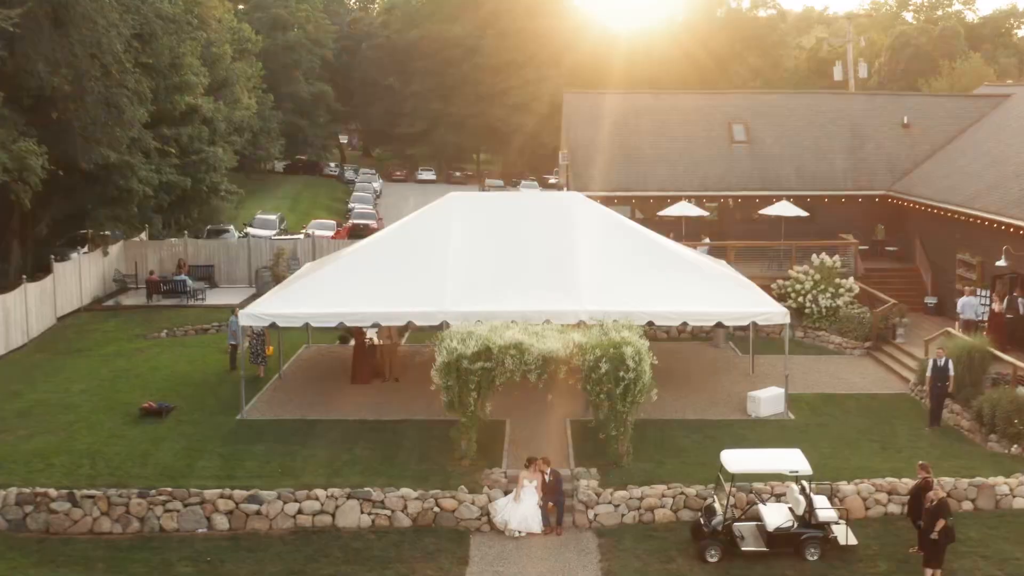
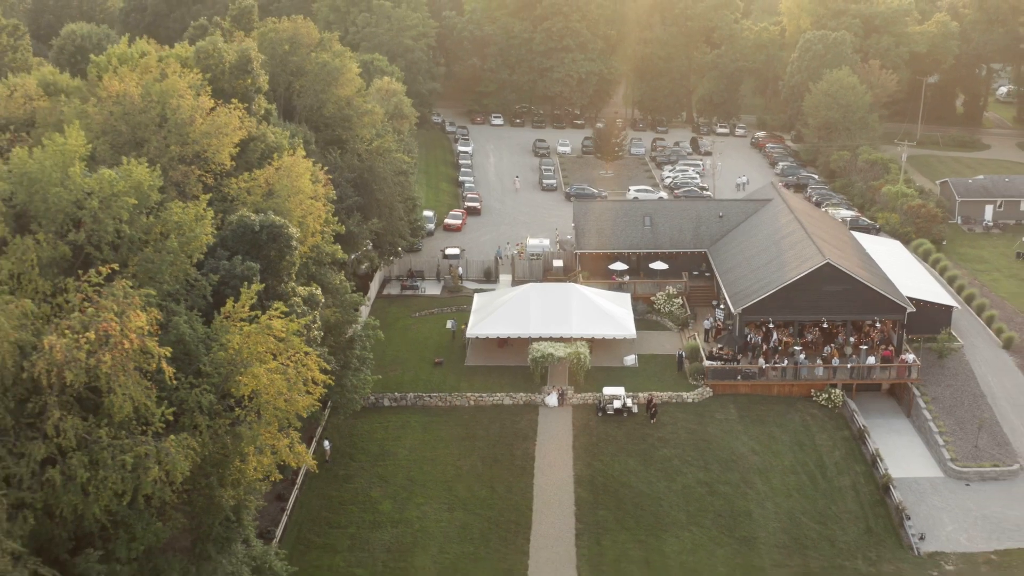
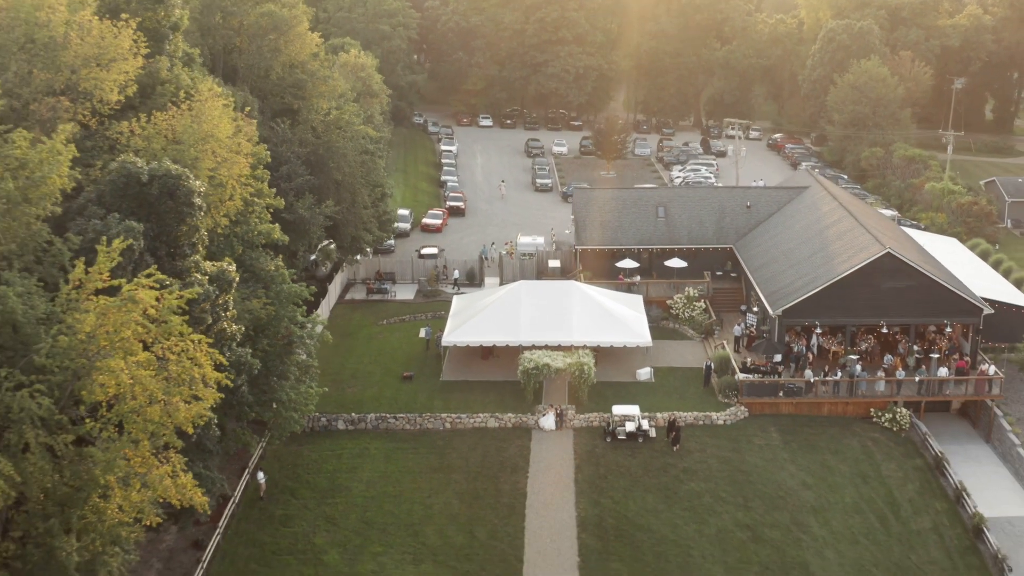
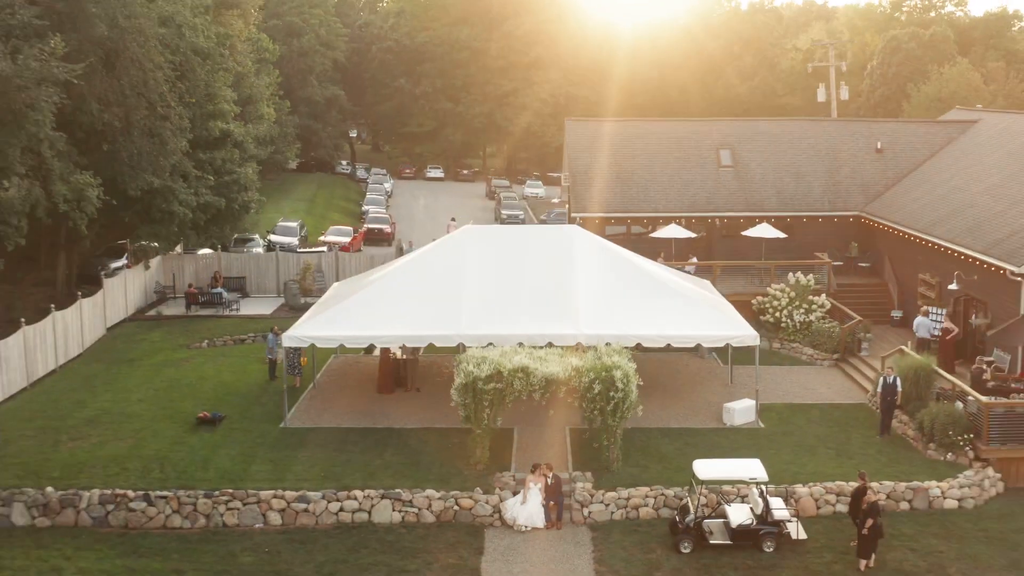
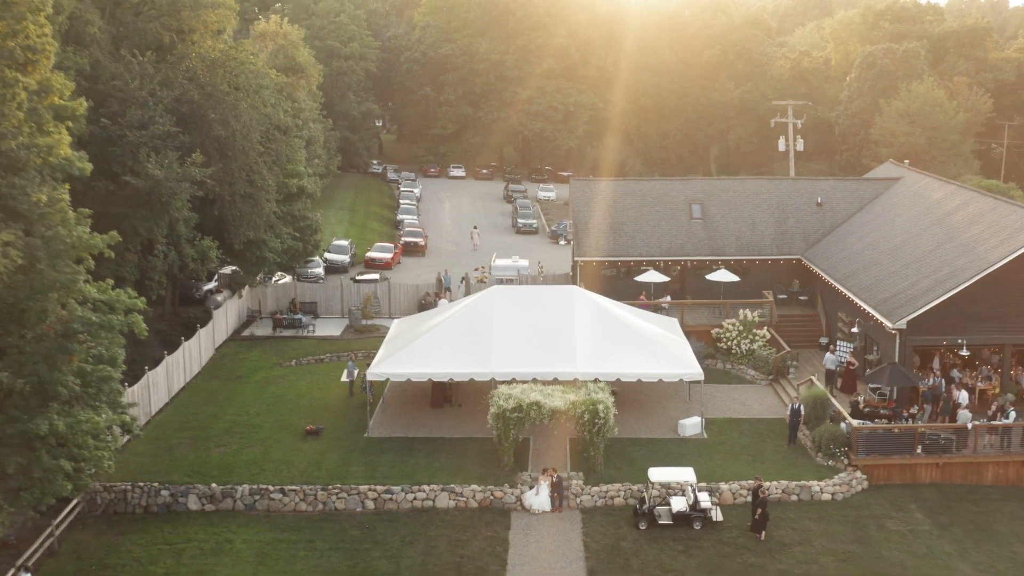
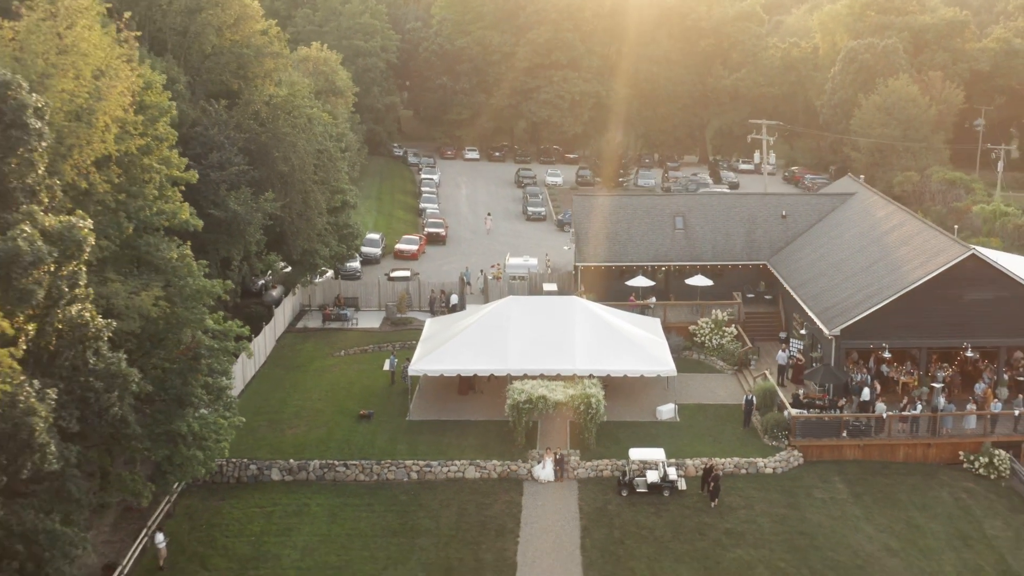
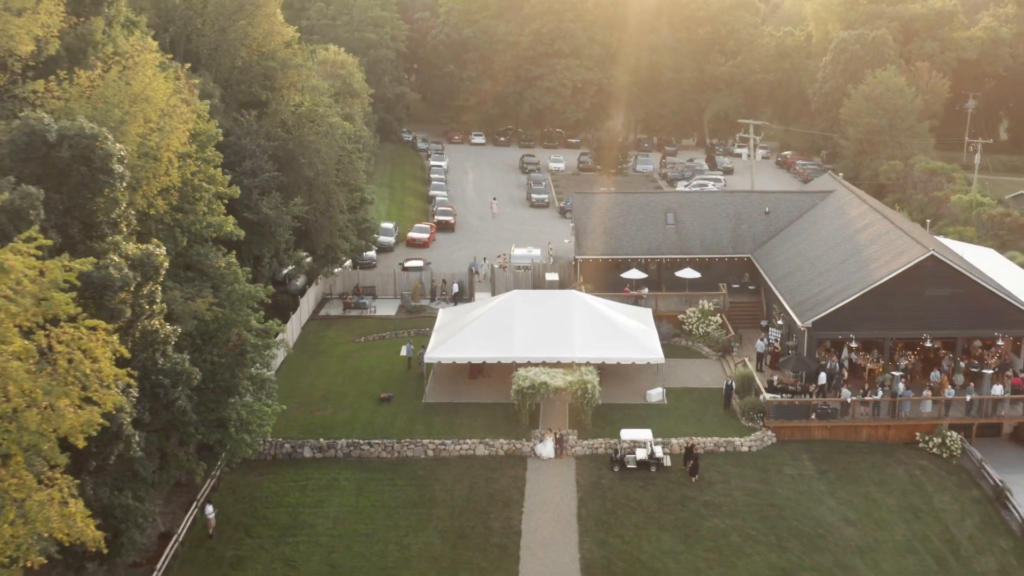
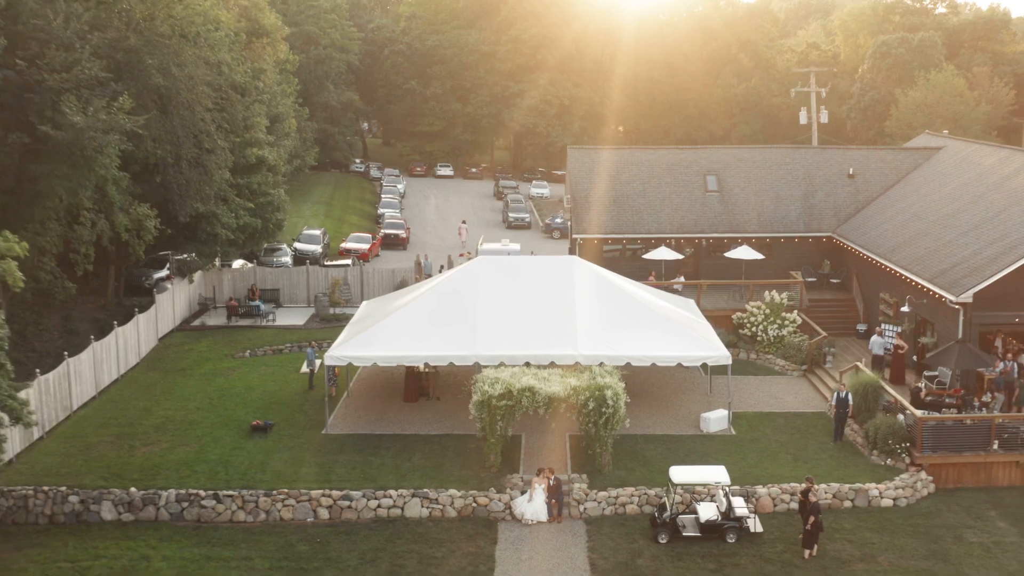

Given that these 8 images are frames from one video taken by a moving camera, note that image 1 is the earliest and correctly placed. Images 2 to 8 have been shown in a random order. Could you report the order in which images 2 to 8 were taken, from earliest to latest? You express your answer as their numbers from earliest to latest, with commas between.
4, 8, 5, 6, 7, 3, 2
